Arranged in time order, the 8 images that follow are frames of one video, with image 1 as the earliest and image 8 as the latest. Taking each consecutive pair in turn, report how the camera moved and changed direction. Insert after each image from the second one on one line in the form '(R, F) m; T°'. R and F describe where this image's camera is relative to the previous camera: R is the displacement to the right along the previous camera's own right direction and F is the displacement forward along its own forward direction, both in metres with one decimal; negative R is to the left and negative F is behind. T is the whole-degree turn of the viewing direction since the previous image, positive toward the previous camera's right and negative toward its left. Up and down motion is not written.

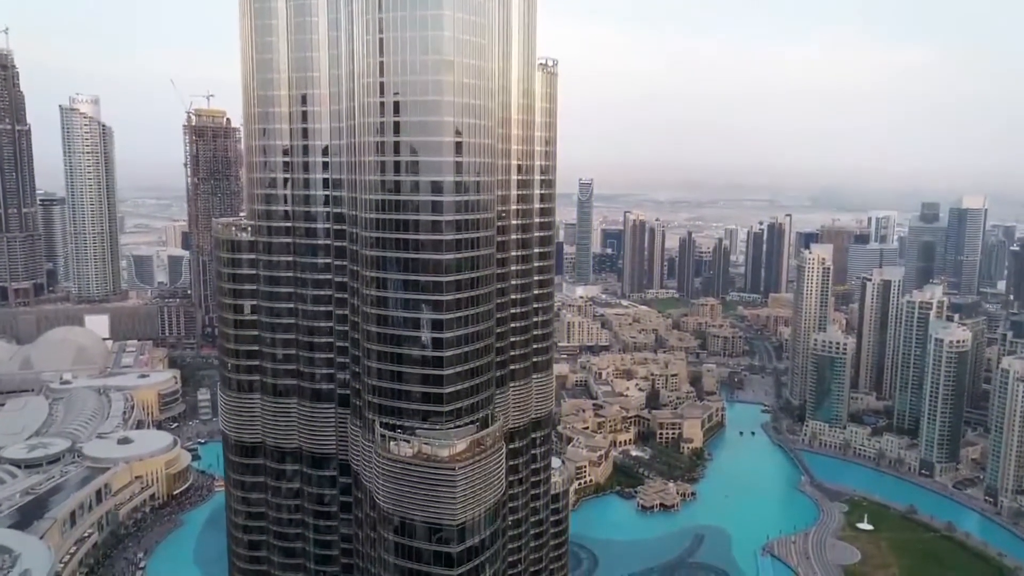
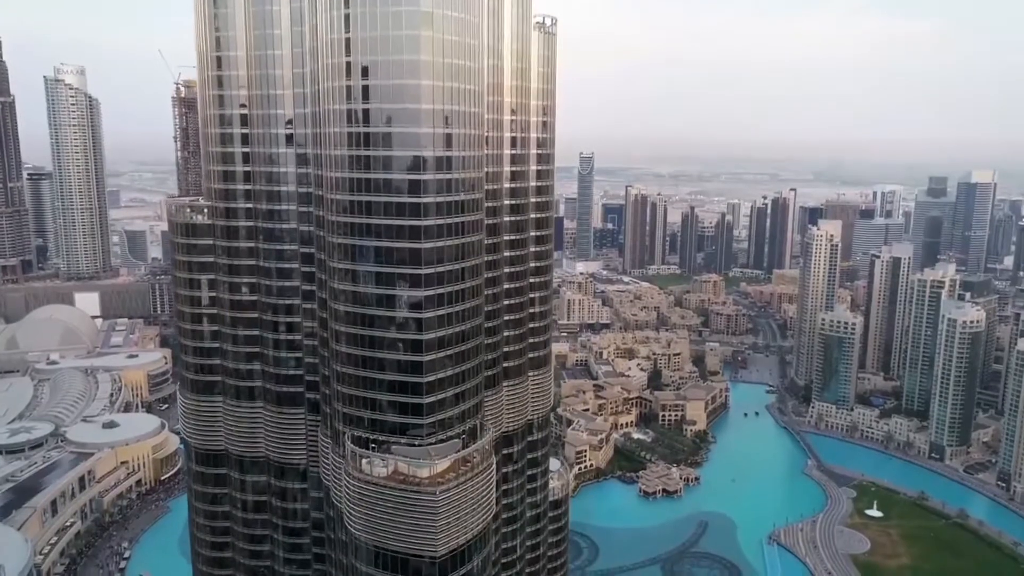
(+0.2, +3.3) m; 0°
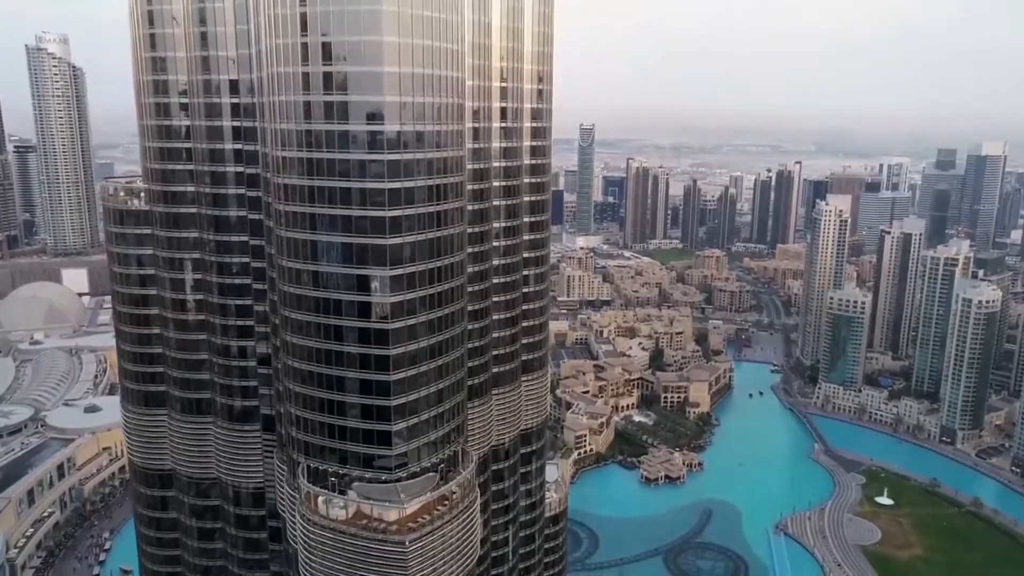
(+0.3, +3.5) m; 0°
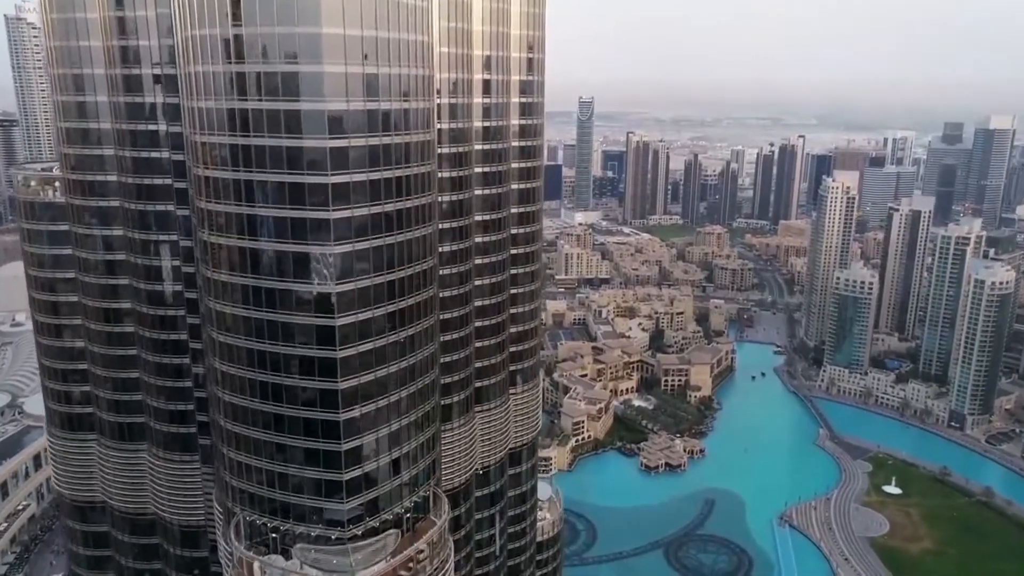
(+0.3, +3.2) m; 0°
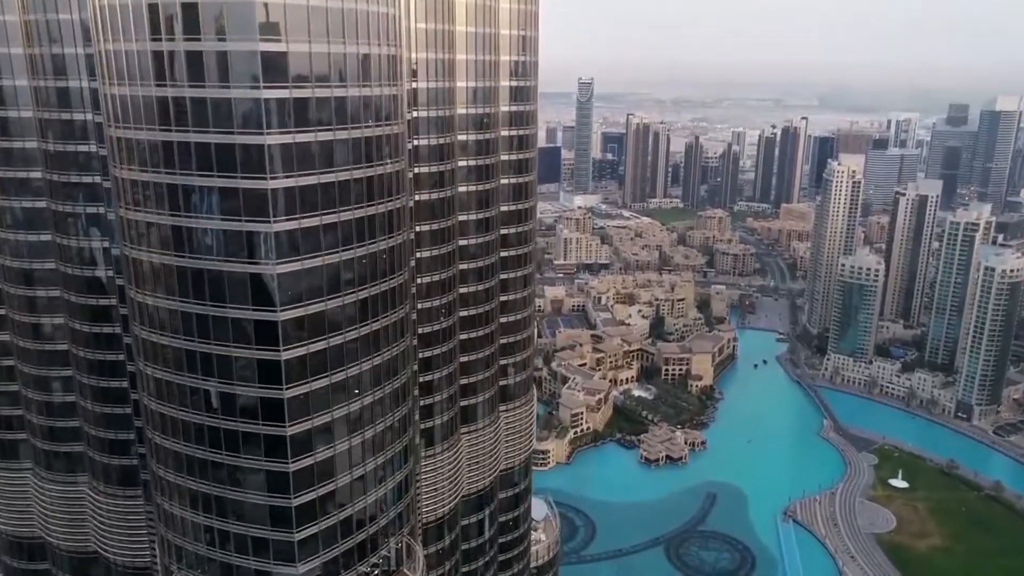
(+0.2, +2.3) m; 0°
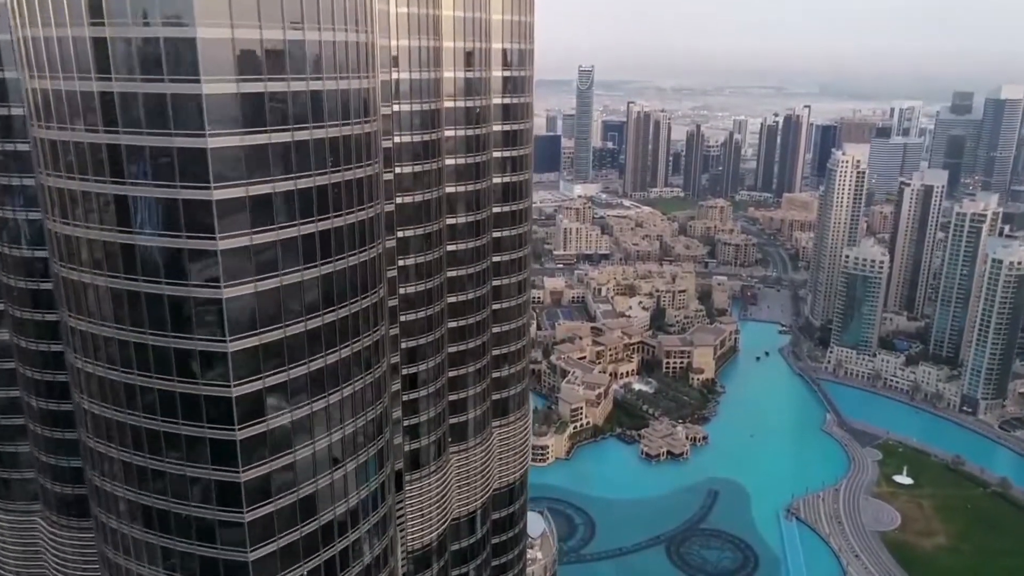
(+0.1, +1.4) m; 0°
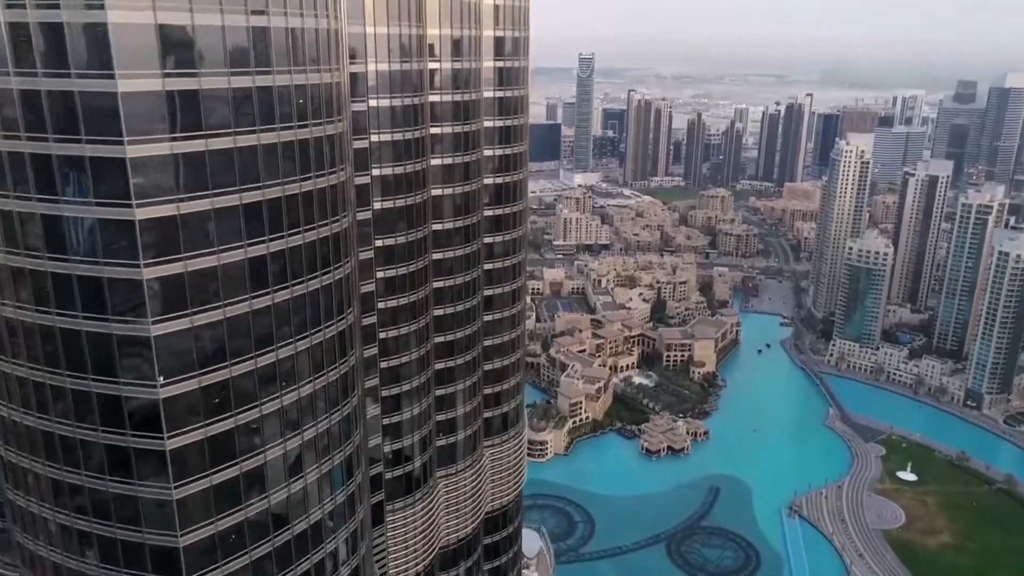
(+0.1, +1.3) m; 0°
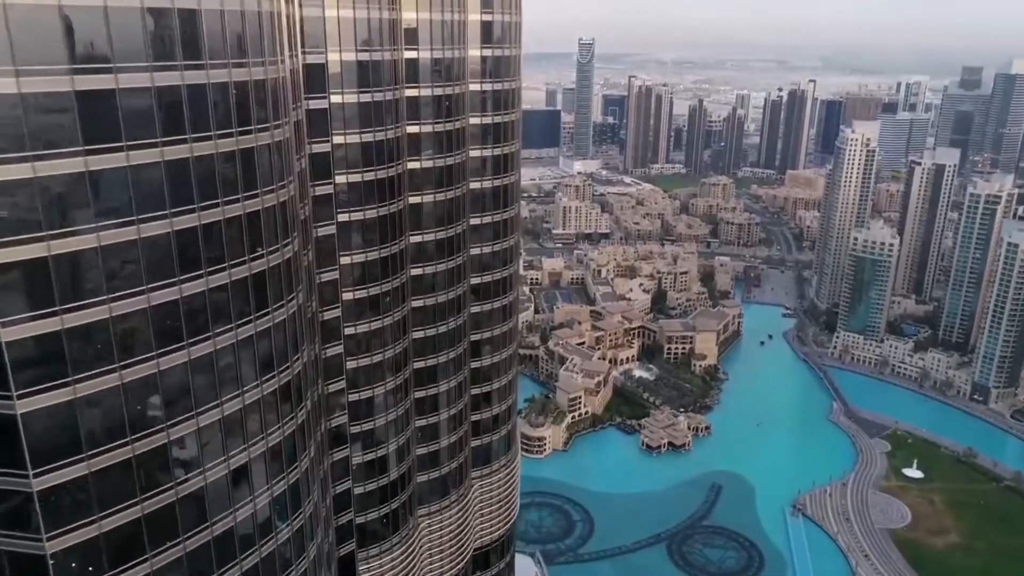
(+0.2, +1.7) m; 0°
